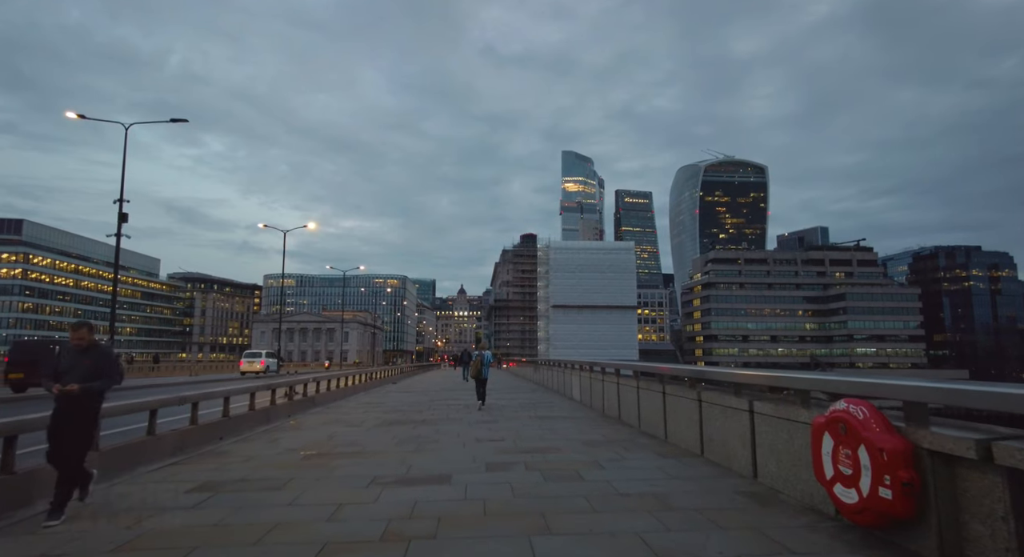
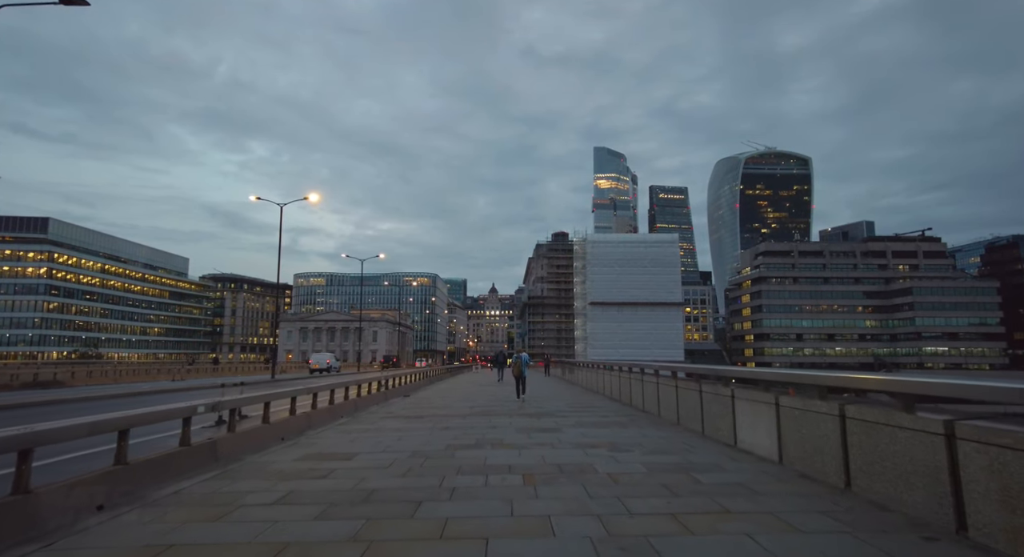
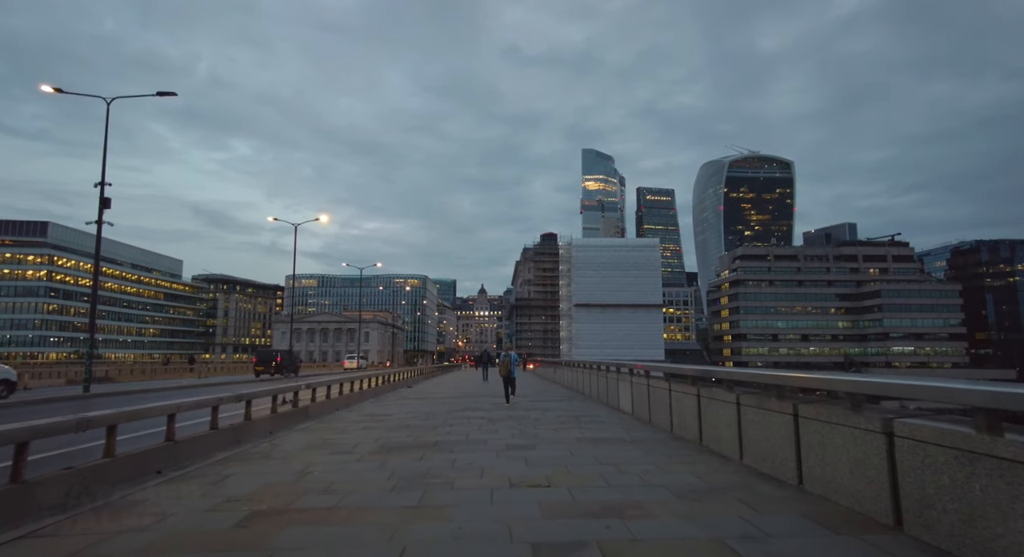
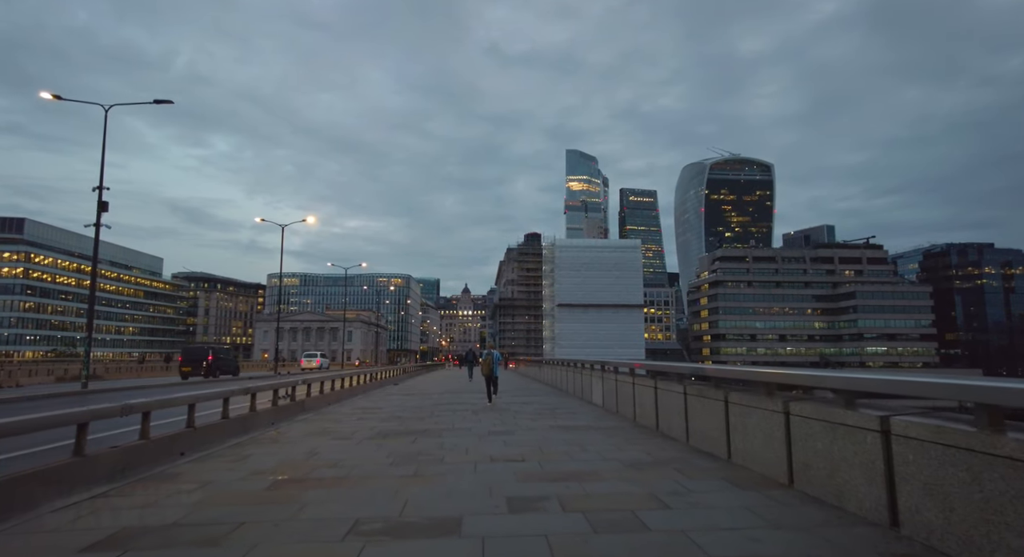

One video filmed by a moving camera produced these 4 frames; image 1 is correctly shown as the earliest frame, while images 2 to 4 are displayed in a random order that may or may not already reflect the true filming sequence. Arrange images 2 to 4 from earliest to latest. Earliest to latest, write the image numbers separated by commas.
4, 3, 2
